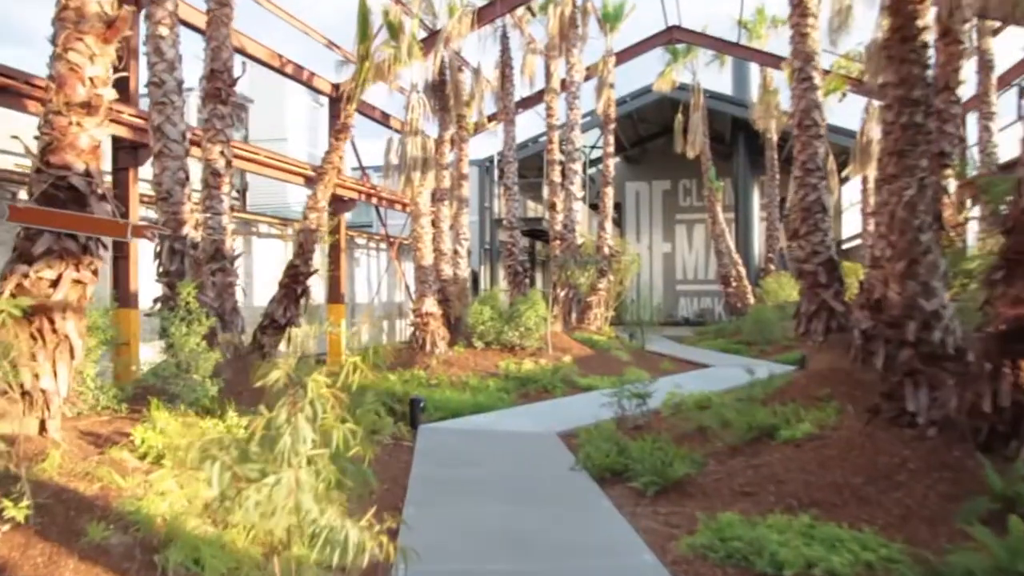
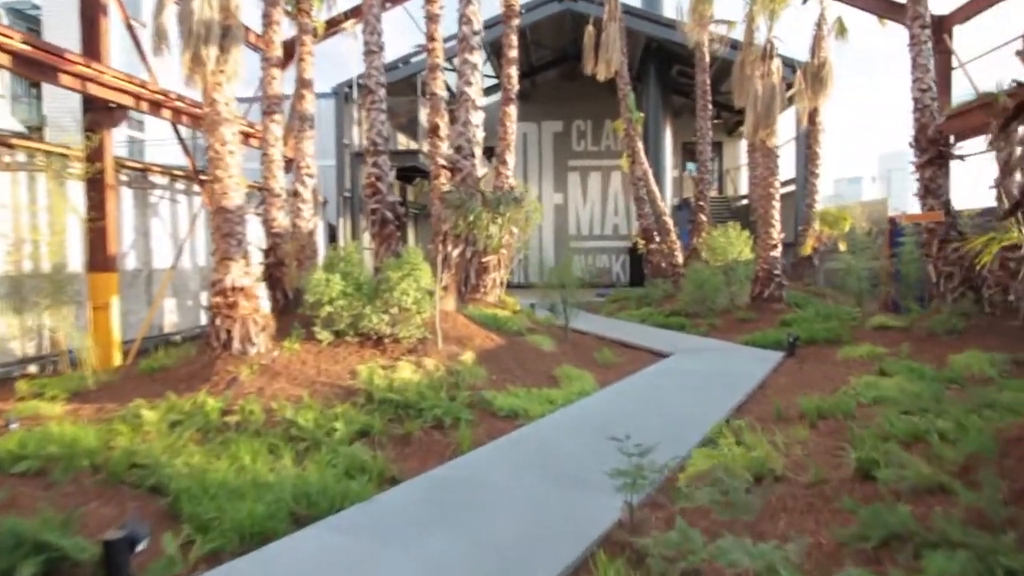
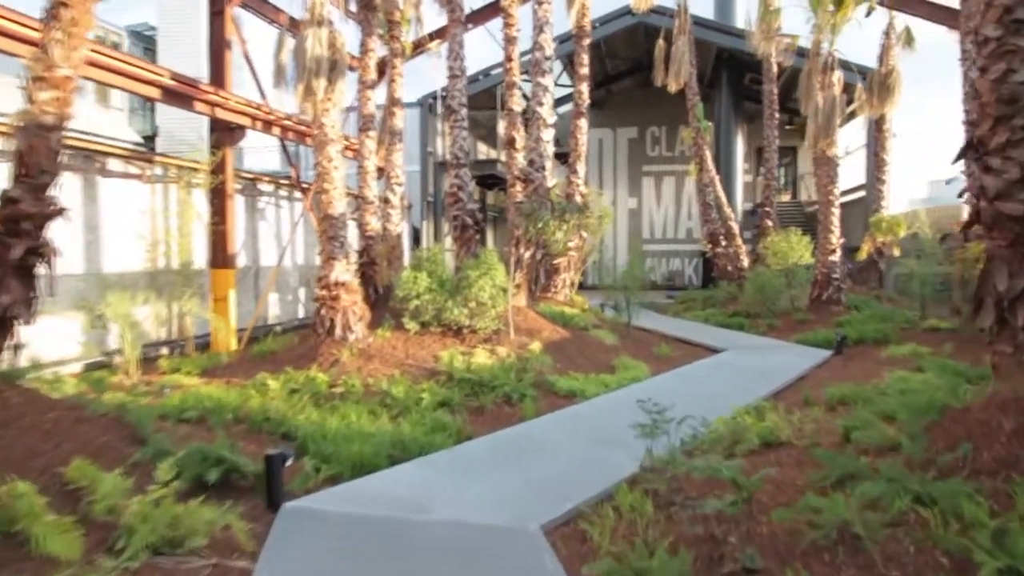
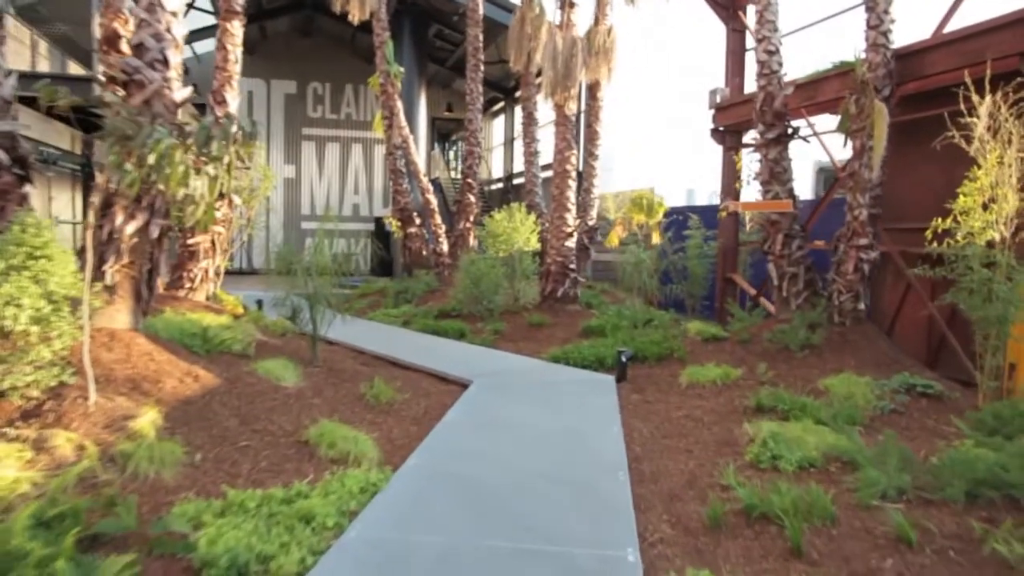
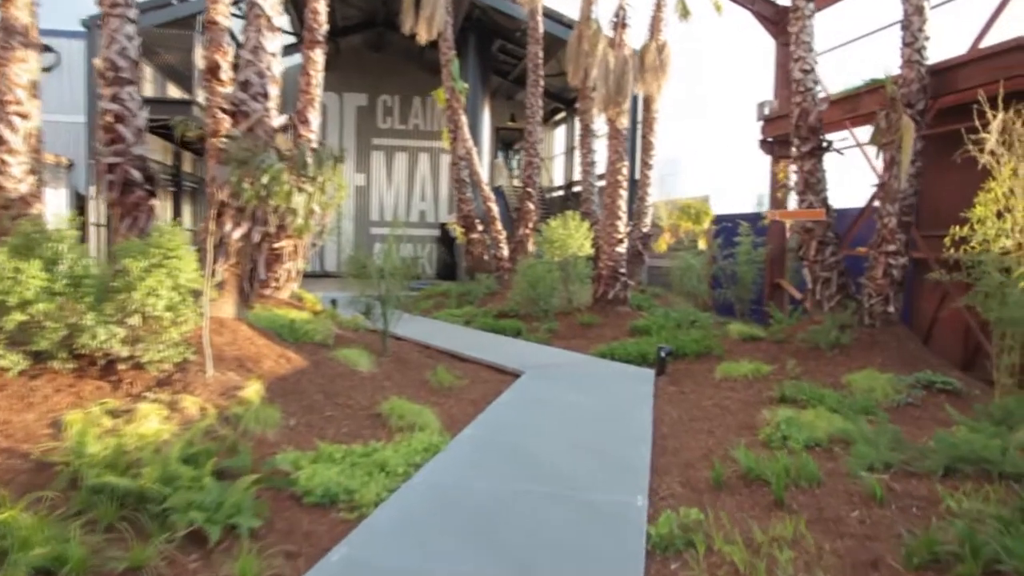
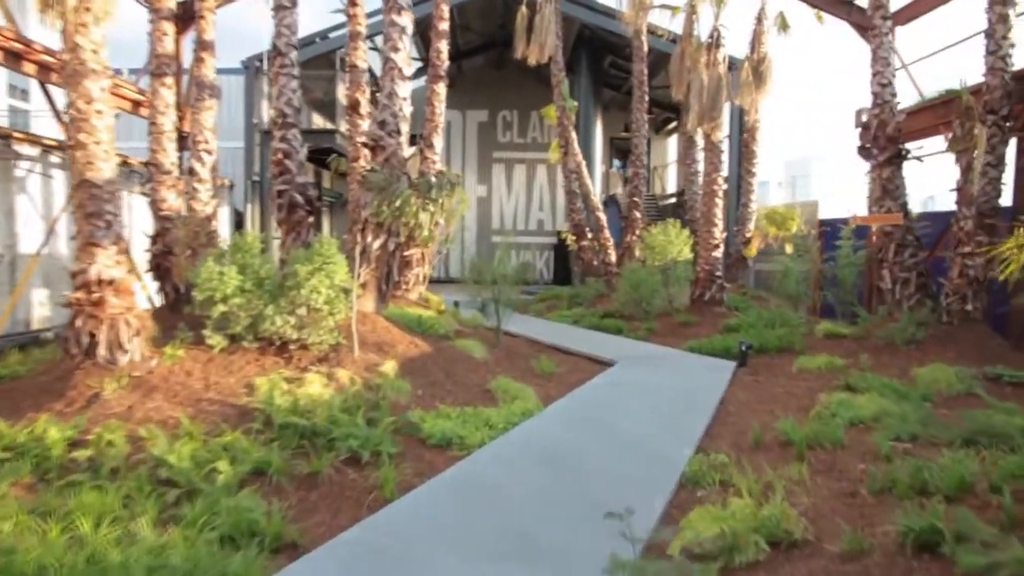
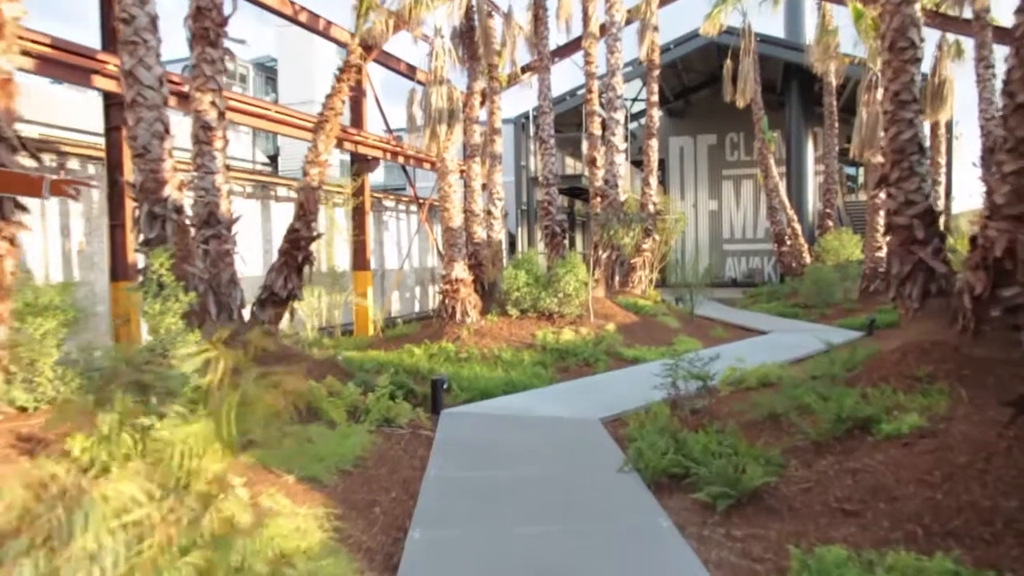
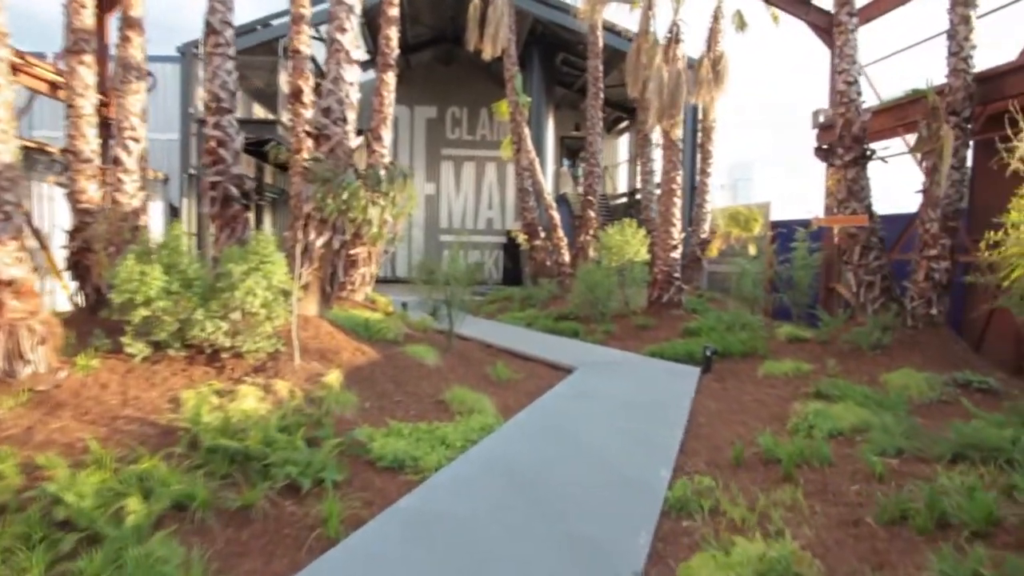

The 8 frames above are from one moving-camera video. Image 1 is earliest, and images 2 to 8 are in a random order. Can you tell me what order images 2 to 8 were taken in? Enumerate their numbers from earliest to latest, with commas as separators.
7, 3, 2, 6, 8, 5, 4
